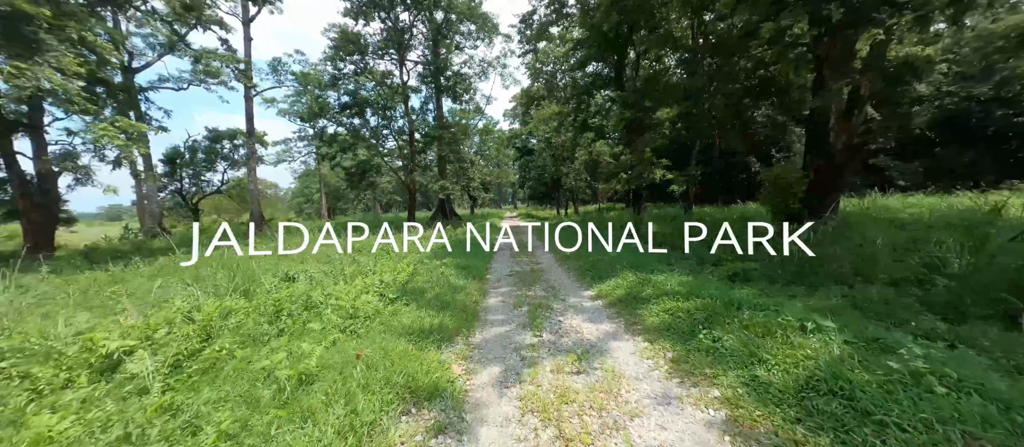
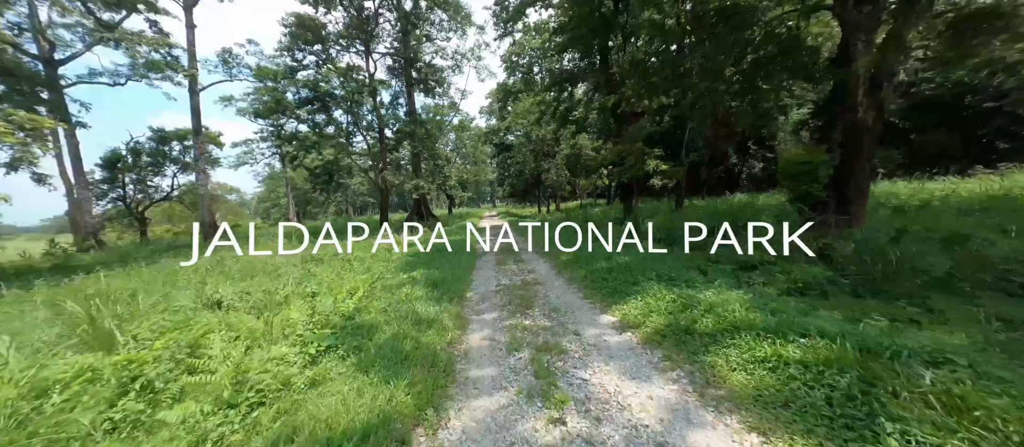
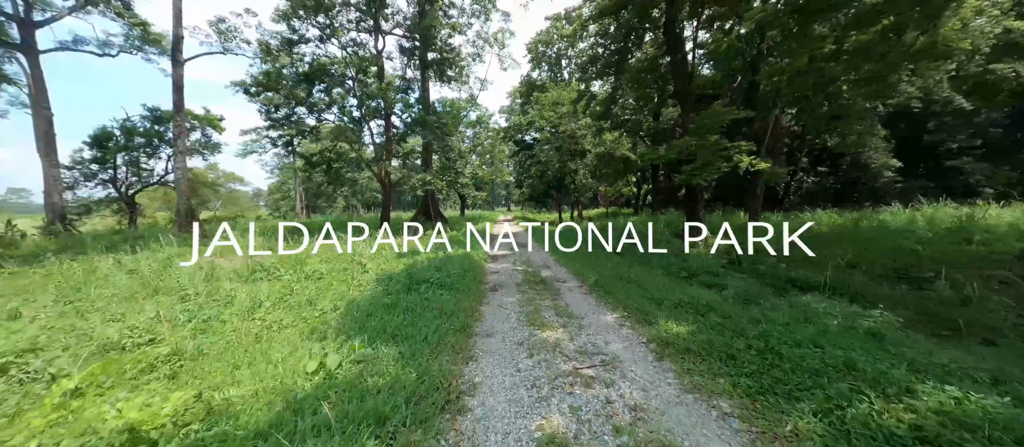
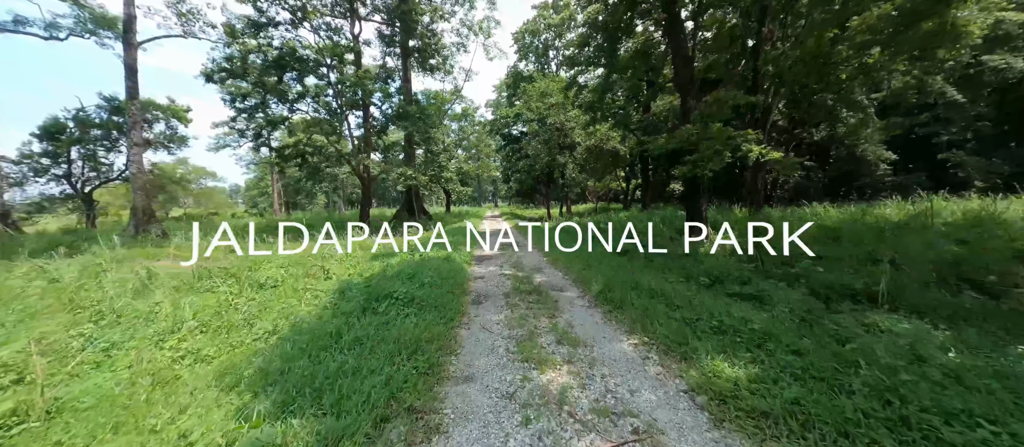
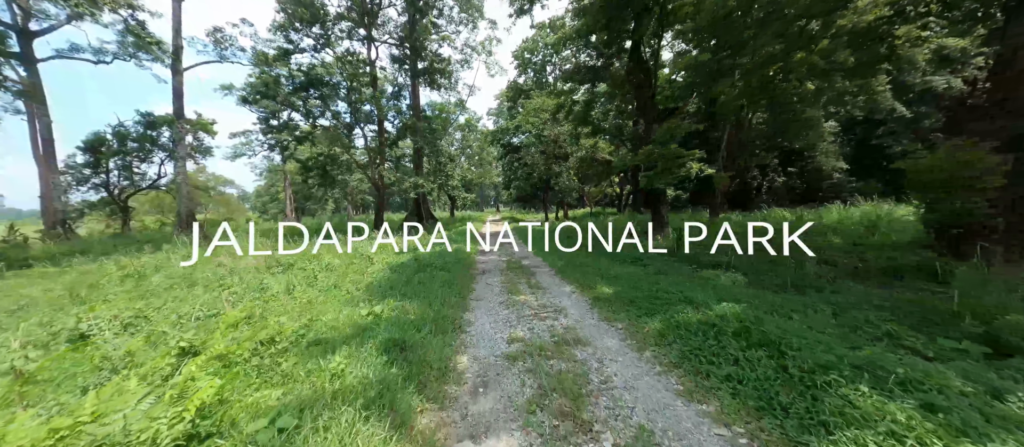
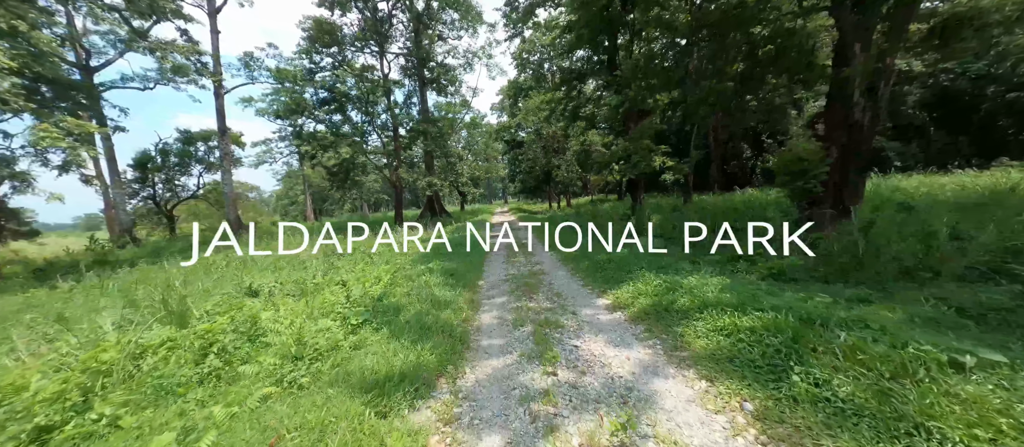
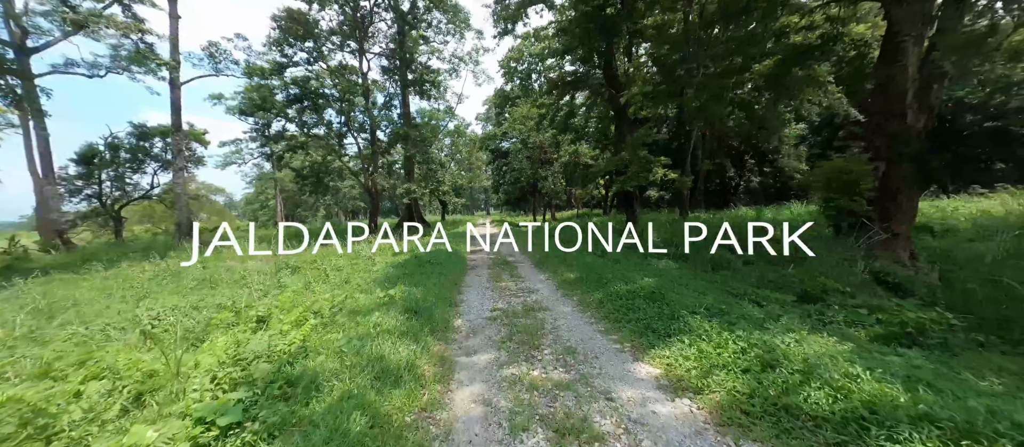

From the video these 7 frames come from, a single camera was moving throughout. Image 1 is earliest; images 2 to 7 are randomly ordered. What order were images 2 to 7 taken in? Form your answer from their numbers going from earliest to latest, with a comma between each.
6, 2, 7, 5, 3, 4
